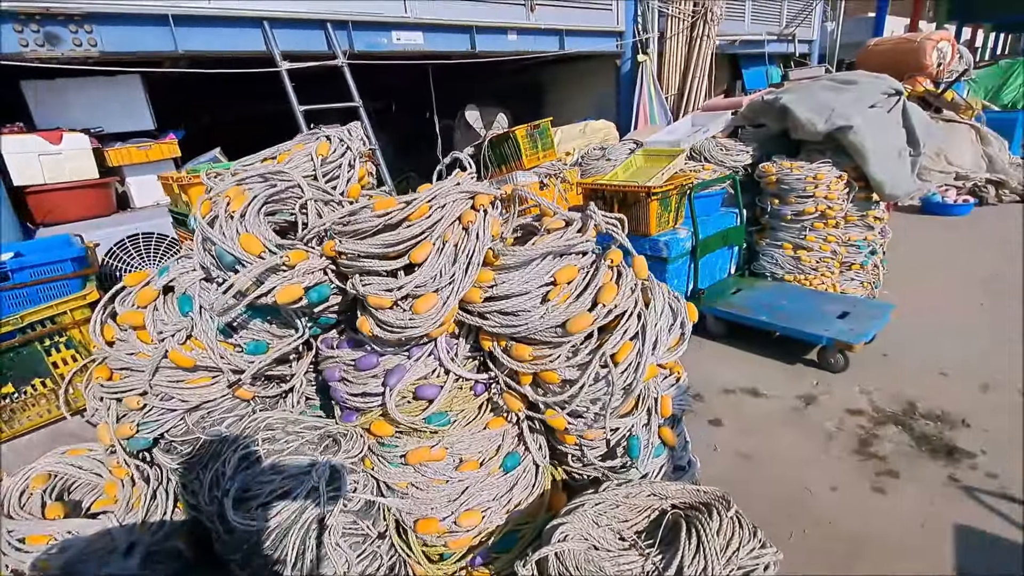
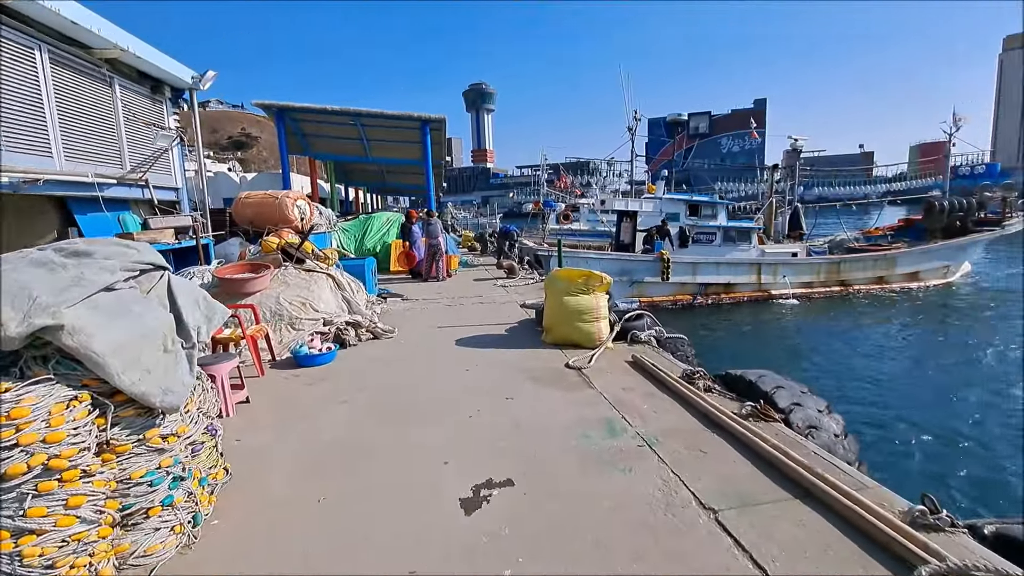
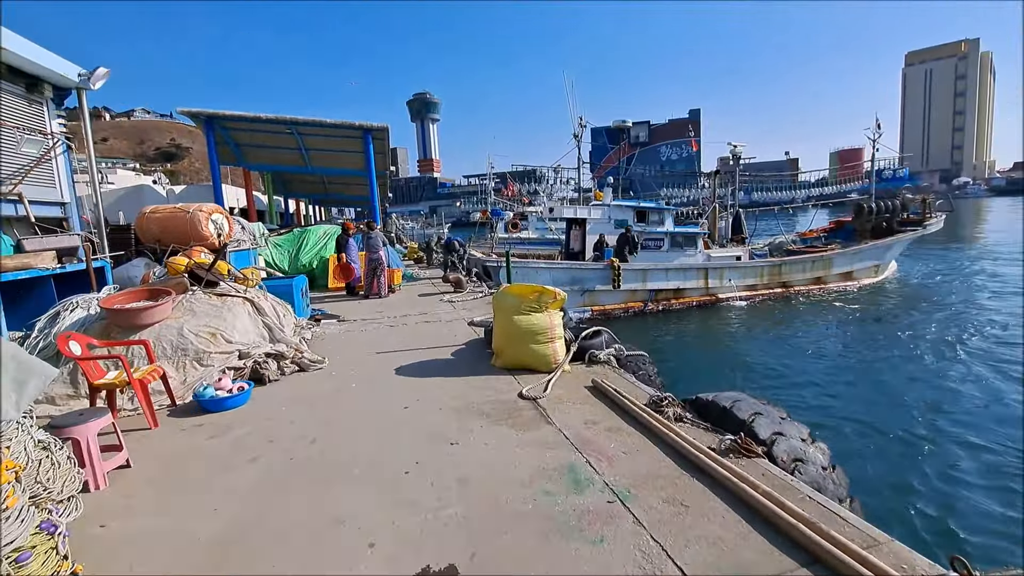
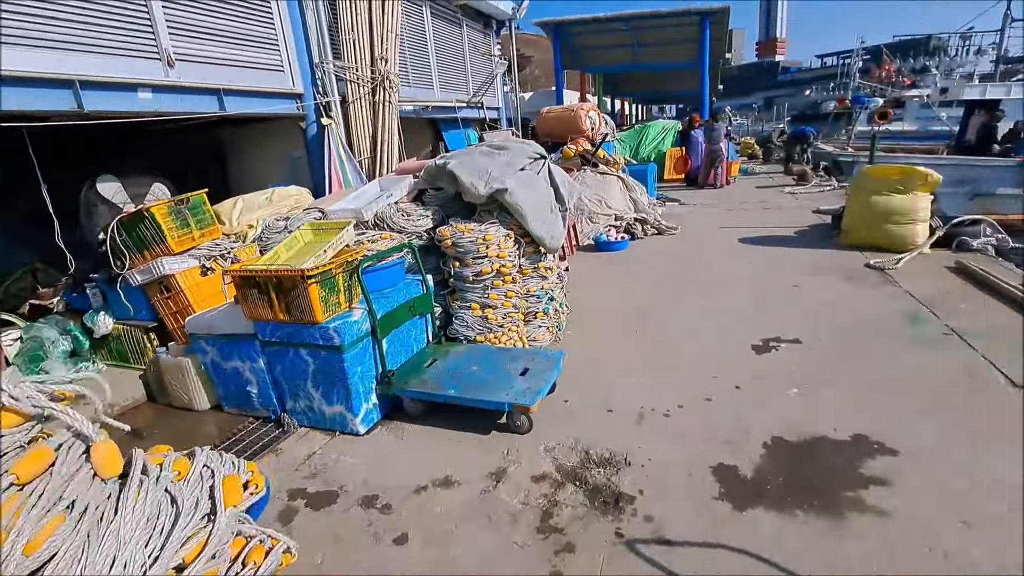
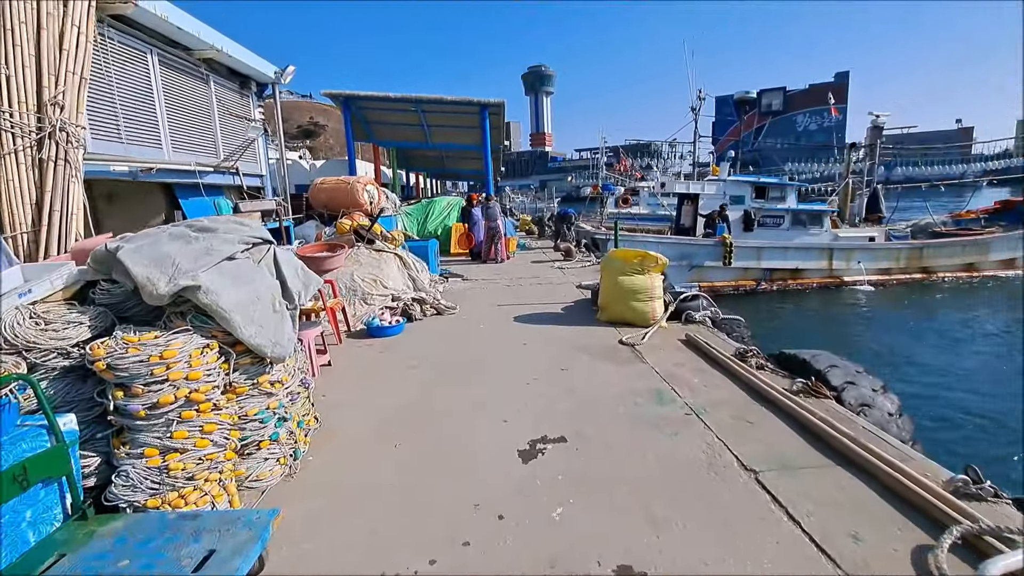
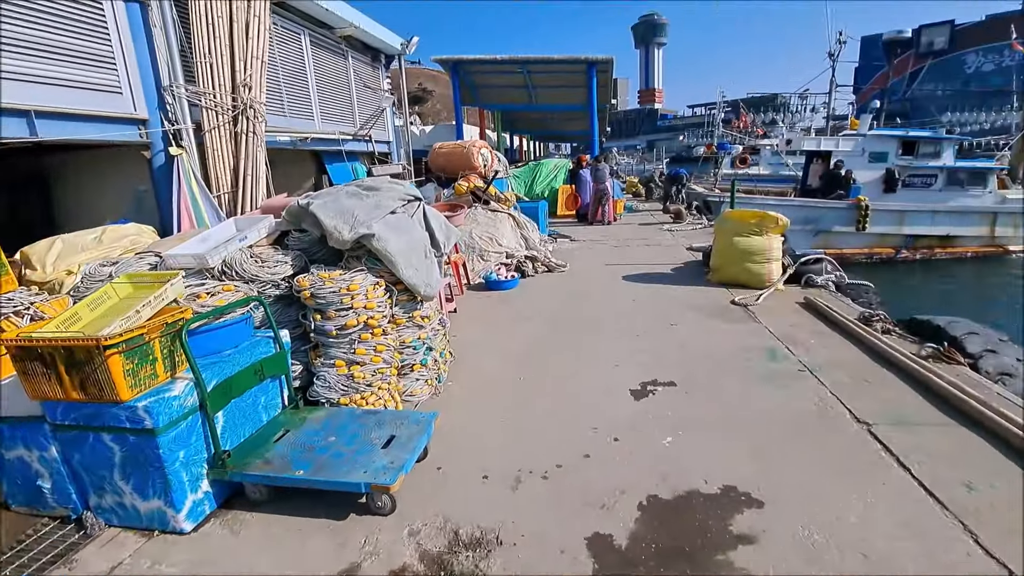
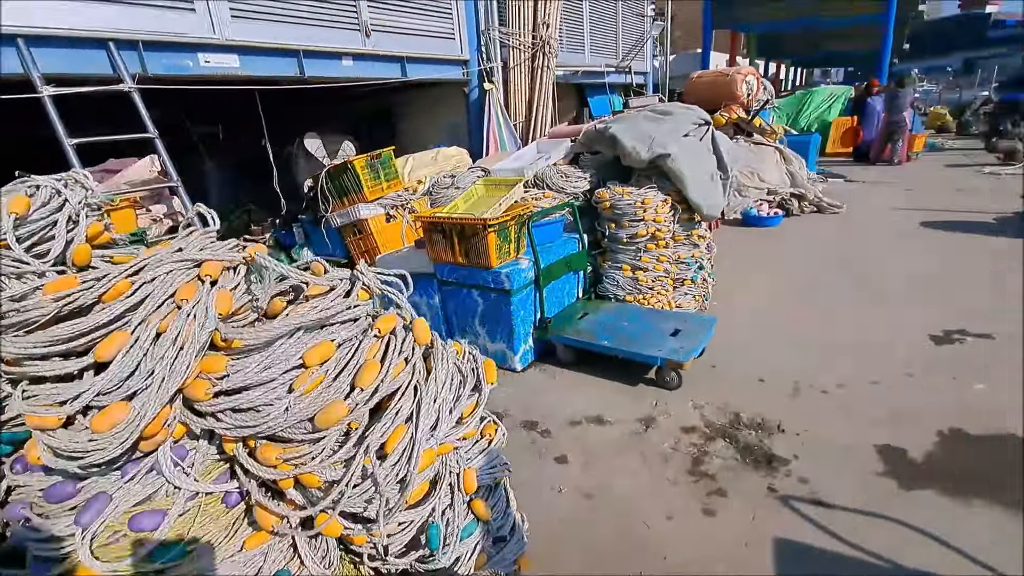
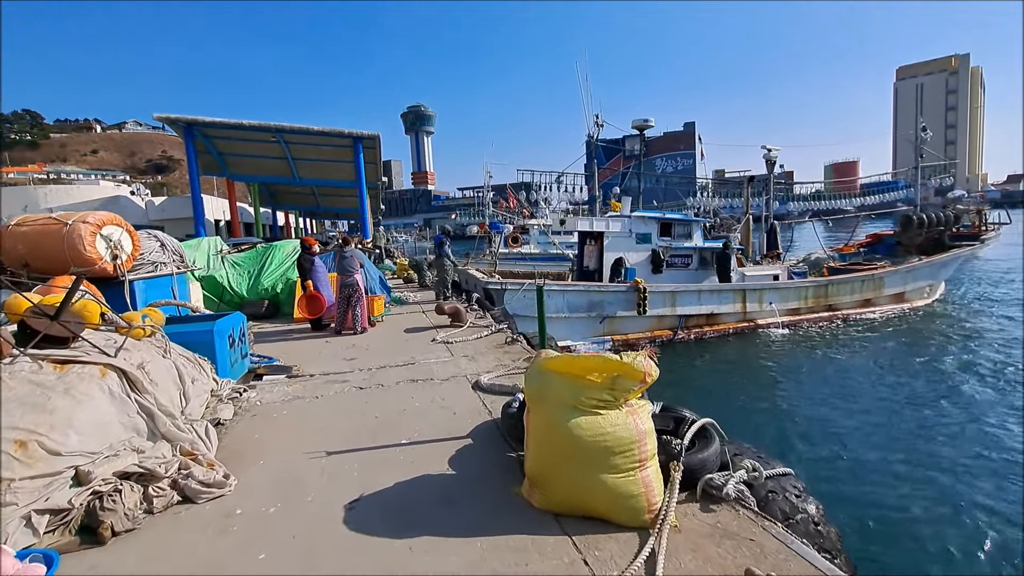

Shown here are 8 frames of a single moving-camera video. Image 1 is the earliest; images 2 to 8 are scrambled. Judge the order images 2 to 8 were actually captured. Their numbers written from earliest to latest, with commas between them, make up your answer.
7, 4, 6, 5, 2, 3, 8
